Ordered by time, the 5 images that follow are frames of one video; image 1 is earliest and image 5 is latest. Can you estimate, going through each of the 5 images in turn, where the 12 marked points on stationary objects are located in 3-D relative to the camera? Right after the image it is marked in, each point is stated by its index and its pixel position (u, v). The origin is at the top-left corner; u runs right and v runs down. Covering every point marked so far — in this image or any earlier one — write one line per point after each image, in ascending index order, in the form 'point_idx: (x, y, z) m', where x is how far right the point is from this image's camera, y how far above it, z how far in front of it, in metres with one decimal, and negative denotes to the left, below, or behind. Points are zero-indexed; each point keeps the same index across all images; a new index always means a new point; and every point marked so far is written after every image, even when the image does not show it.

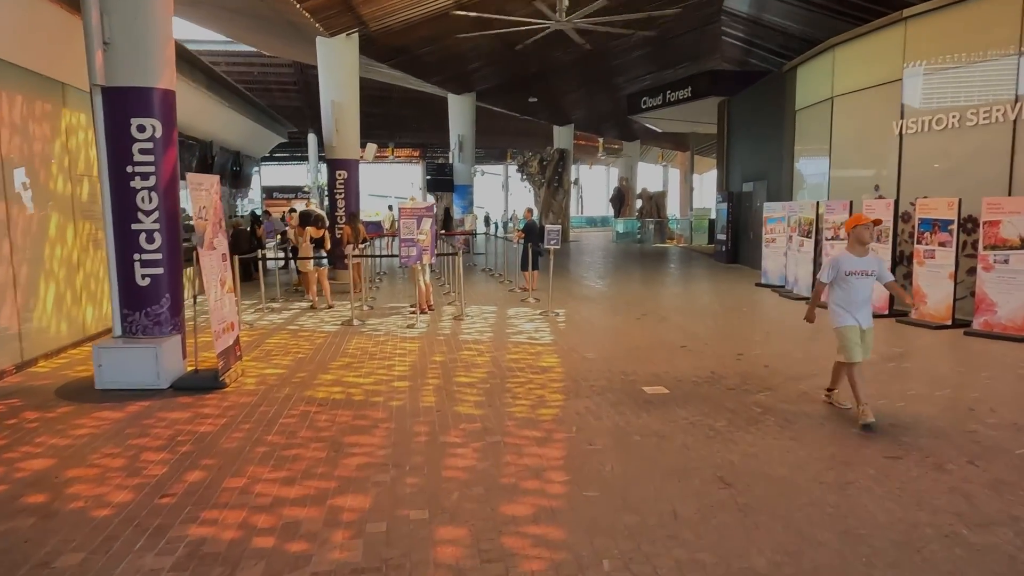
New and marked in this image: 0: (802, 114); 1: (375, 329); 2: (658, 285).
0: (+5.3, +3.2, +12.1) m
1: (-1.6, -0.5, +7.9) m
2: (+2.6, +0.1, +11.8) m
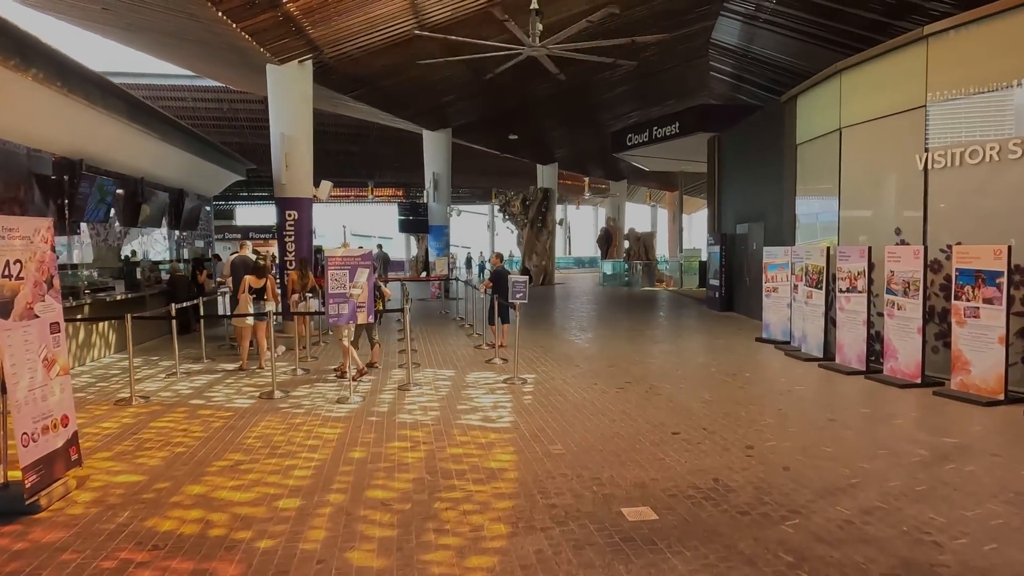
0: (+4.8, +2.3, +10.9) m
1: (-2.1, -1.1, +6.4) m
2: (+2.1, -0.8, +10.5) m
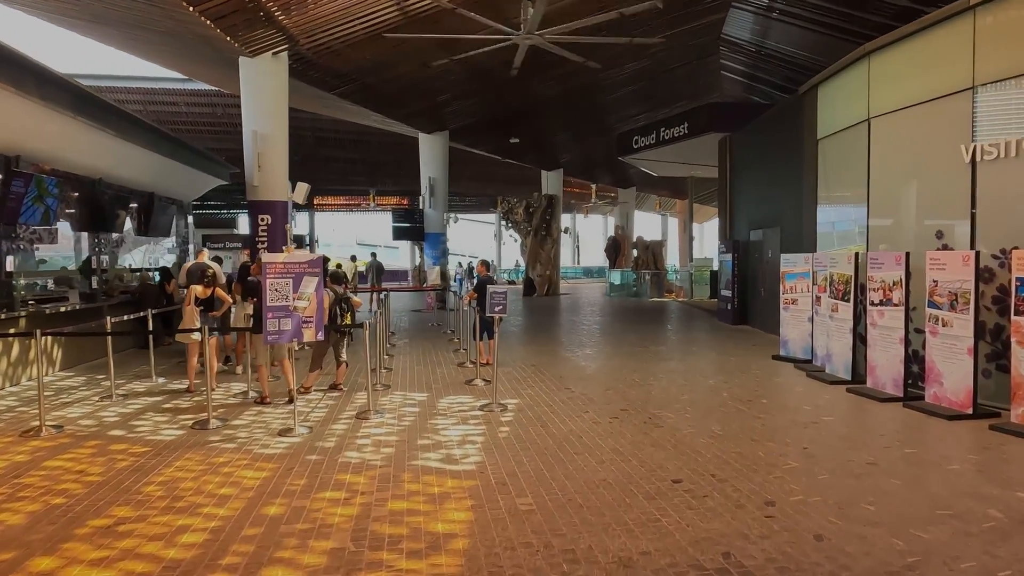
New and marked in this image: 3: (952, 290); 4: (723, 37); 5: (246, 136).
0: (+4.7, +2.1, +9.9) m
1: (-2.3, -1.2, +5.5) m
2: (+1.9, -1.0, +9.4) m
3: (+3.8, 0.0, +5.8) m
4: (+4.2, +5.0, +13.1) m
5: (-4.3, +2.4, +10.6) m
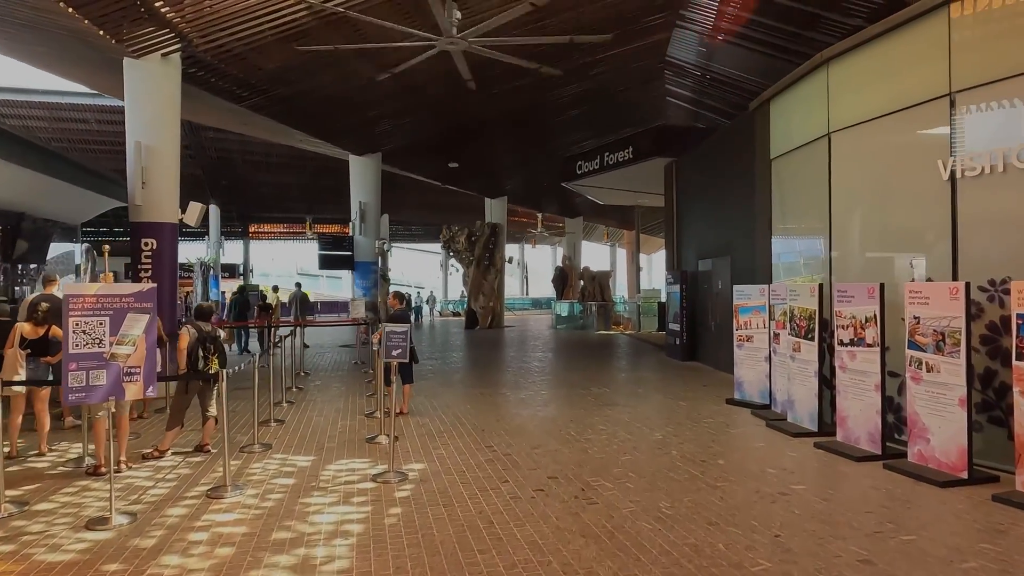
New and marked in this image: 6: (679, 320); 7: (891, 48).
0: (+3.7, +1.7, +9.1) m
1: (-3.0, -1.5, +4.0) m
2: (+1.0, -1.4, +8.3) m
3: (+3.1, -0.3, +4.8) m
4: (+2.9, +4.3, +12.4) m
5: (-5.3, +1.9, +9.2) m
6: (+3.2, -0.6, +12.8) m
7: (+3.7, +2.3, +6.4) m
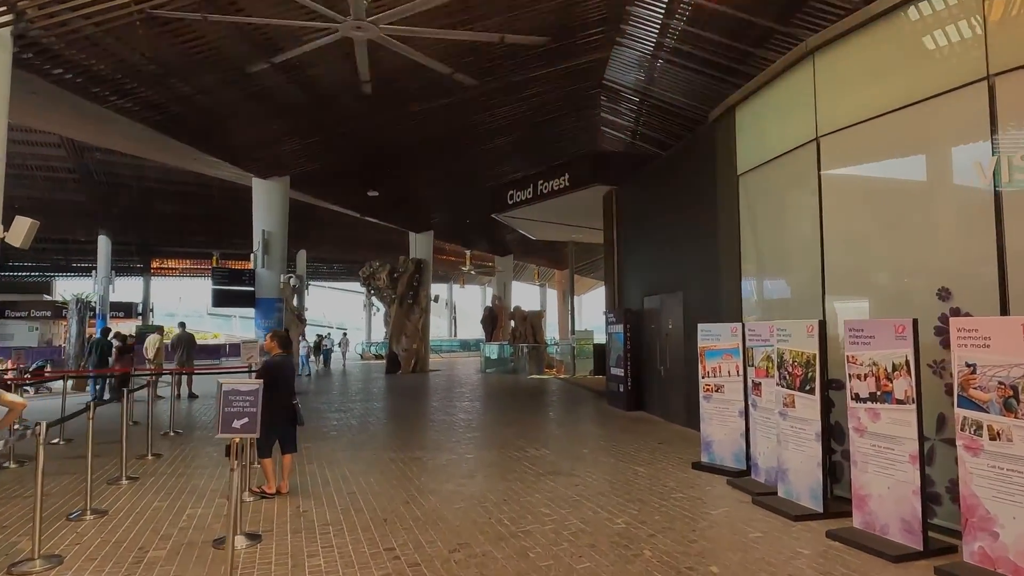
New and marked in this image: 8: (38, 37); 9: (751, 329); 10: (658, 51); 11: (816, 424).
0: (+2.7, +1.2, +8.0) m
1: (-3.4, -1.6, +2.0) m
2: (+0.1, -1.8, +6.7) m
3: (+2.6, -0.5, +3.5) m
4: (+1.6, +3.6, +11.3) m
5: (-6.2, +1.5, +7.1) m
6: (+1.9, -1.3, +11.4) m
7: (+3.0, +2.0, +5.4) m
8: (-5.5, +2.9, +7.6) m
9: (+2.1, -0.4, +5.8) m
10: (+2.1, +3.4, +8.9) m
11: (+2.2, -1.0, +4.9) m
